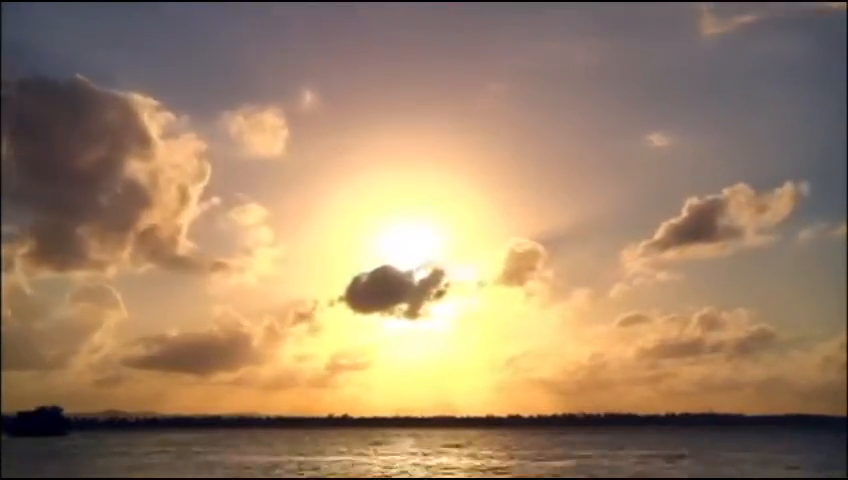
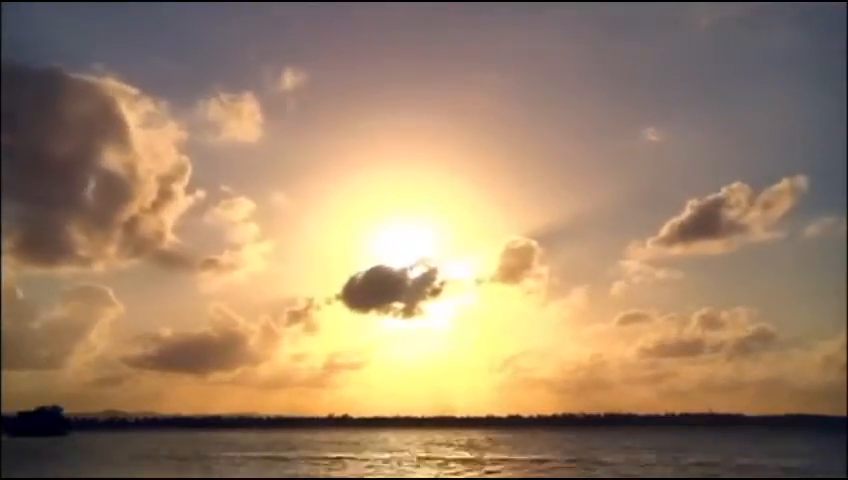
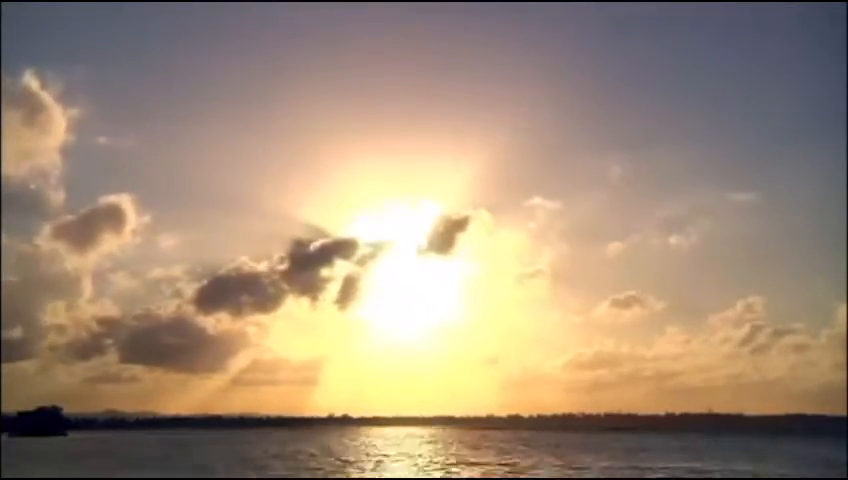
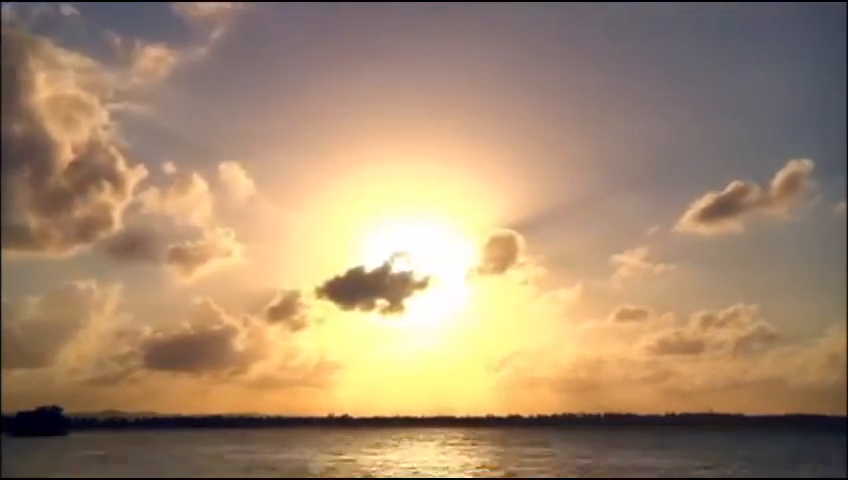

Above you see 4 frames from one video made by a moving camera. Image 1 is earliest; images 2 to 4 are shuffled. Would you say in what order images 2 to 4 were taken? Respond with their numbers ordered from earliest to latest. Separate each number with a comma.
2, 4, 3
